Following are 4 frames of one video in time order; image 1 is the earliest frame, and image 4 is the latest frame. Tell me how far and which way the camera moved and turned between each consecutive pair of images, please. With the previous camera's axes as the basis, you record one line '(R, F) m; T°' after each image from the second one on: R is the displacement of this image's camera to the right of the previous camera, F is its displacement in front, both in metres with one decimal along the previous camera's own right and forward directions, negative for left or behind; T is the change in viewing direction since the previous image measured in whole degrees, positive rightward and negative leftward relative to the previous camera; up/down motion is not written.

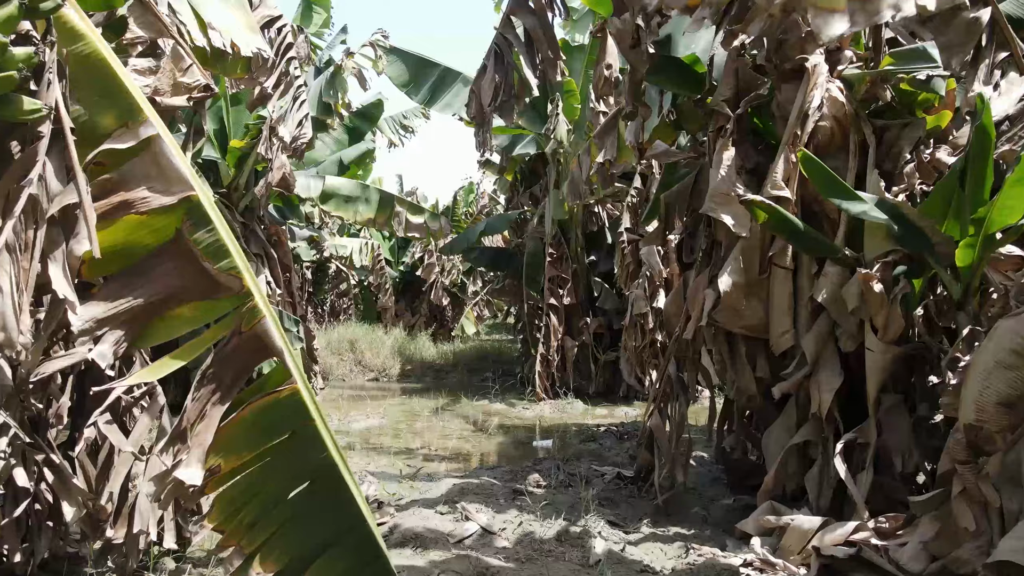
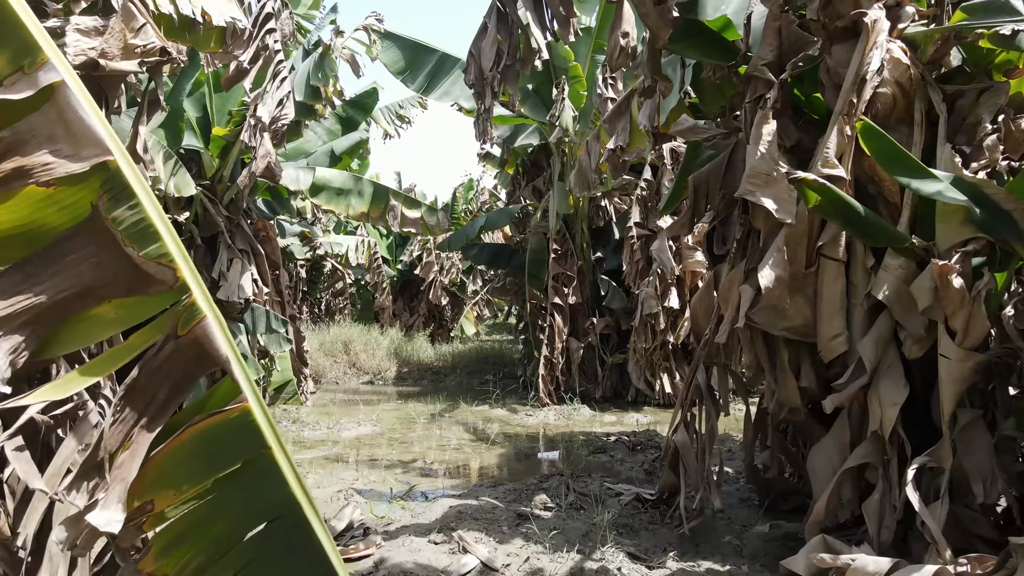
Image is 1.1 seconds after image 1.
(0.0, +0.5) m; 0°
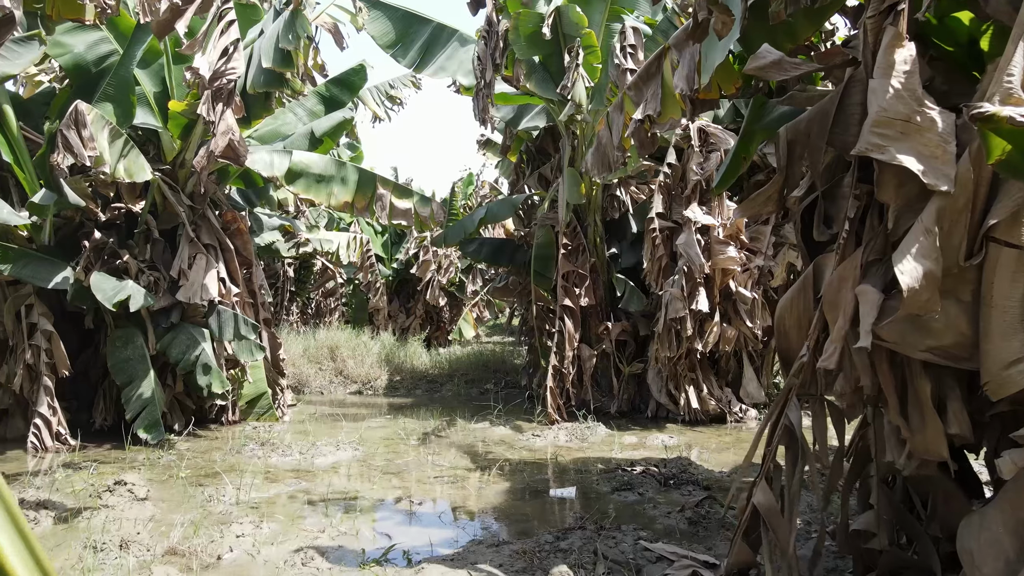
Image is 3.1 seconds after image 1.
(0.0, +1.0) m; 0°
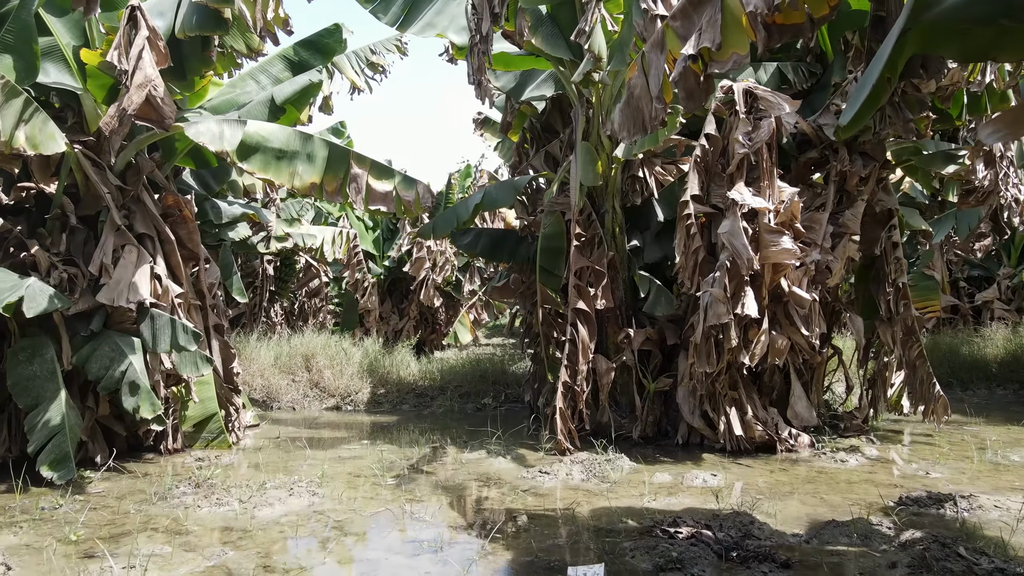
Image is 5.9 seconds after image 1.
(0.0, +1.3) m; 0°
